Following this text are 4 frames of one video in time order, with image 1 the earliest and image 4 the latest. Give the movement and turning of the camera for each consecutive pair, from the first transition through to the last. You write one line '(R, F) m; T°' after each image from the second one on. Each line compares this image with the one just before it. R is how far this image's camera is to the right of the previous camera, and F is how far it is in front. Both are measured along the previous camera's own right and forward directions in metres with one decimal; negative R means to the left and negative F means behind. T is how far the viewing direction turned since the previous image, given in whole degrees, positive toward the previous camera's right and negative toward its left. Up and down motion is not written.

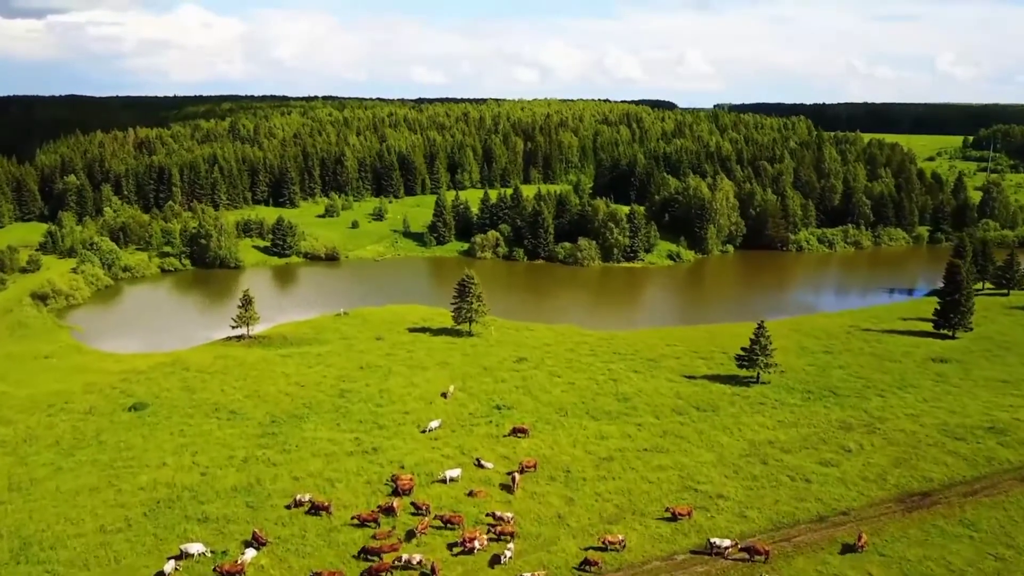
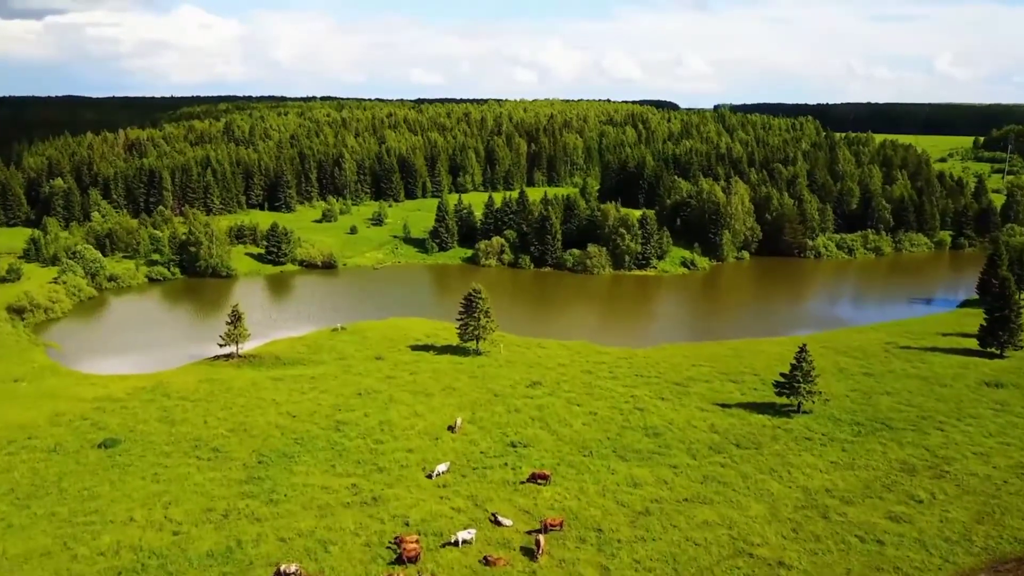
(-1.0, +5.4) m; 0°
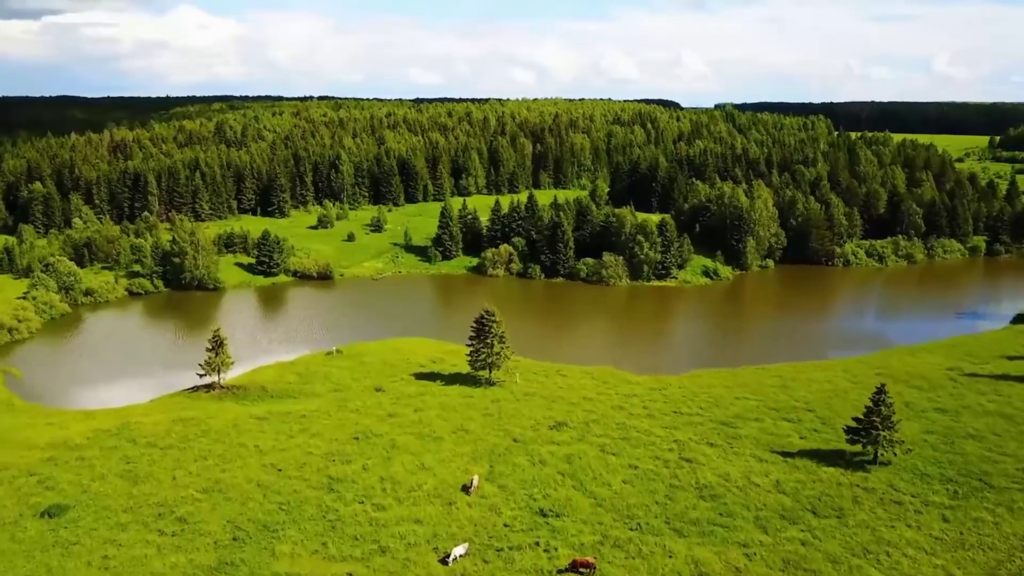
(-1.5, +7.6) m; 0°
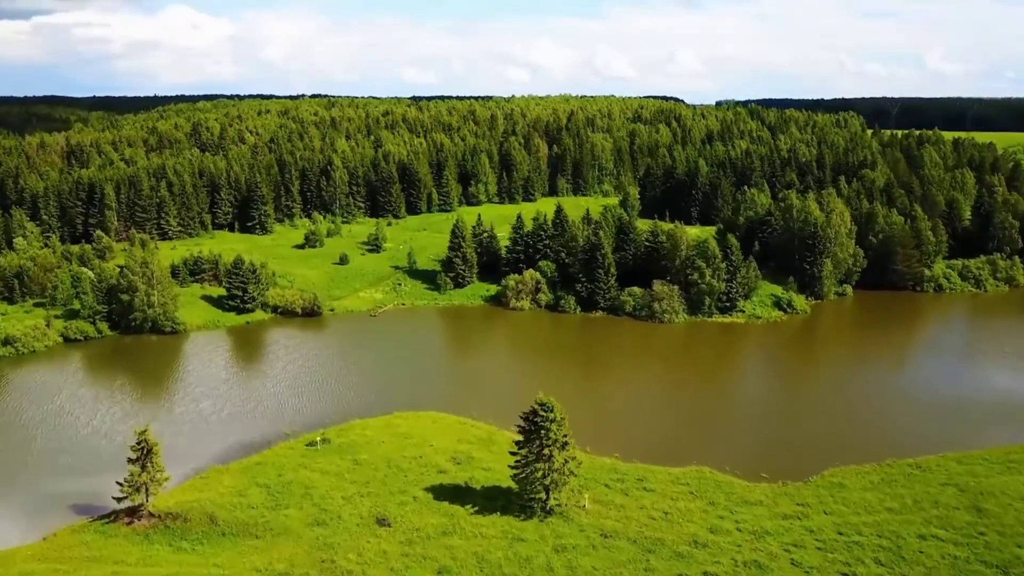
(-3.6, +18.7) m; 0°
